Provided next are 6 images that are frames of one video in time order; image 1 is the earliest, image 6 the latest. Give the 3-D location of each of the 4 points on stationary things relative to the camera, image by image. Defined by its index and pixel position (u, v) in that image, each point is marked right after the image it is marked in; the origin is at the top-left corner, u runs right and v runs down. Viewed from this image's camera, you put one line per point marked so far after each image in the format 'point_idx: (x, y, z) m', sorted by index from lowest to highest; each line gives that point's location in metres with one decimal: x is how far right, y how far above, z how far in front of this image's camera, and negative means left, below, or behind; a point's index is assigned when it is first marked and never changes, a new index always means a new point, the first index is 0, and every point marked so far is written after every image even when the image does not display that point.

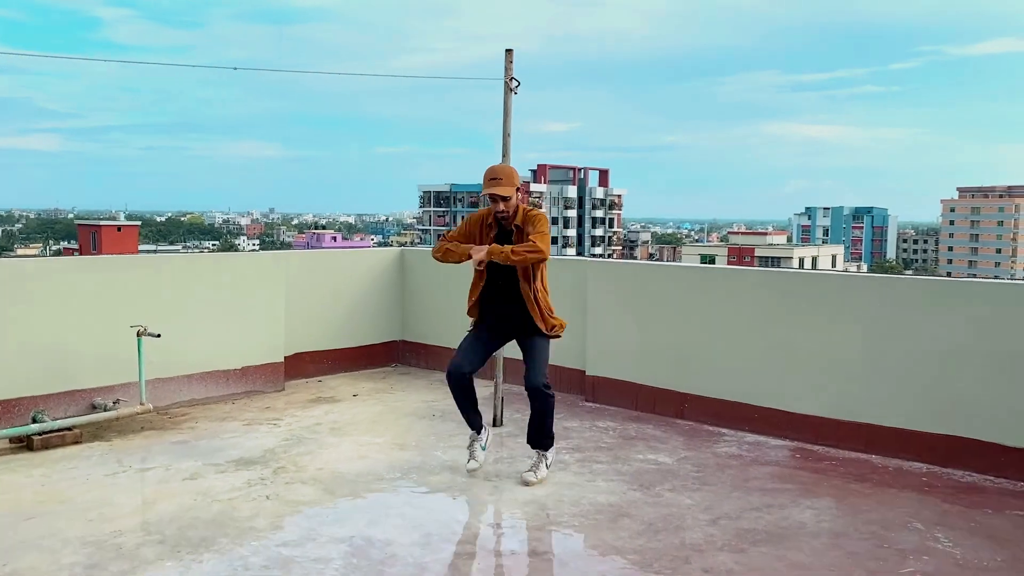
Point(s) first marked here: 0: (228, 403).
0: (-1.6, -0.6, +4.9) m
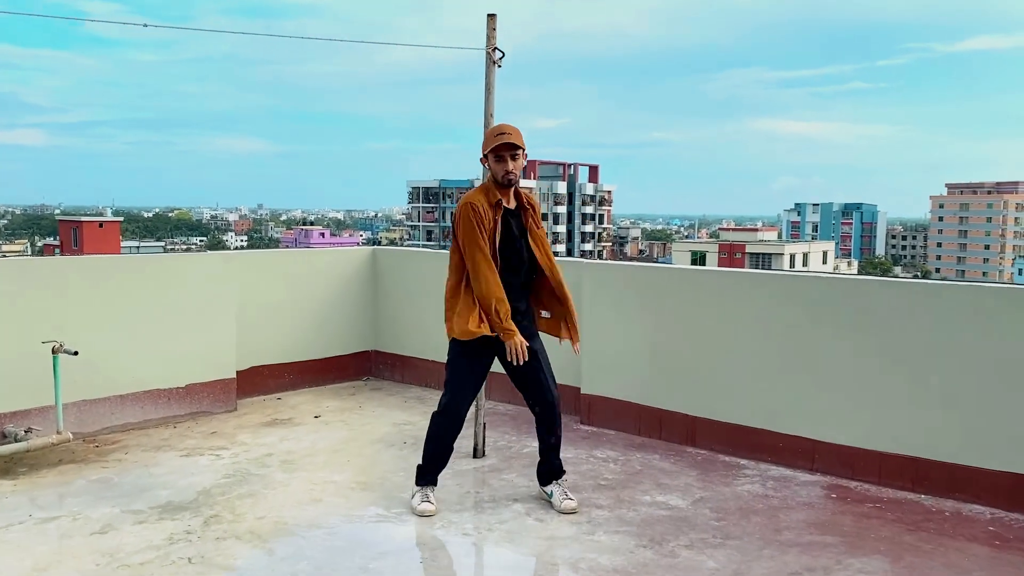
0: (-1.6, -0.7, +4.2) m
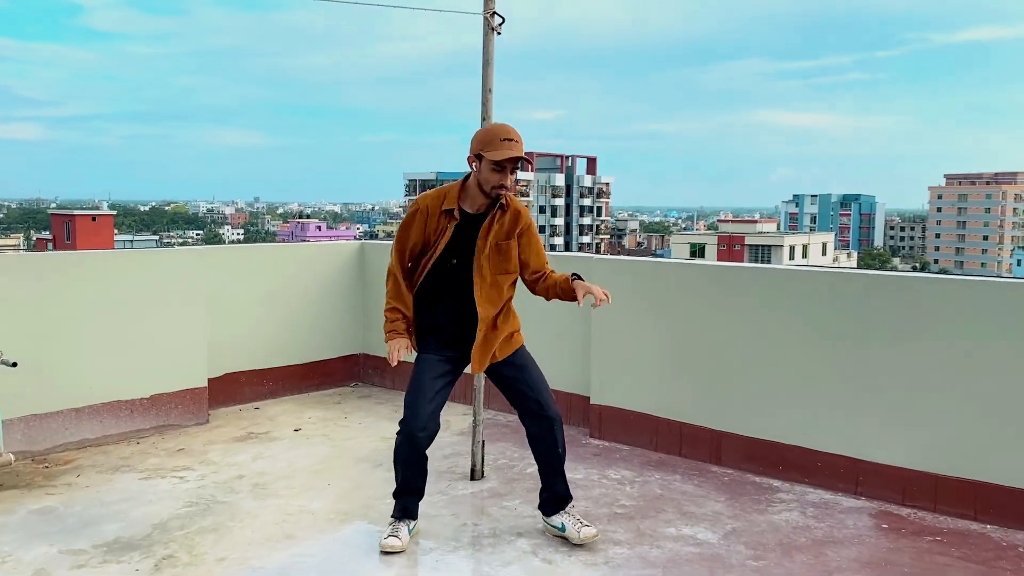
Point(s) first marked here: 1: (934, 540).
0: (-1.6, -0.7, +3.8) m
1: (+1.3, -0.8, +2.8) m
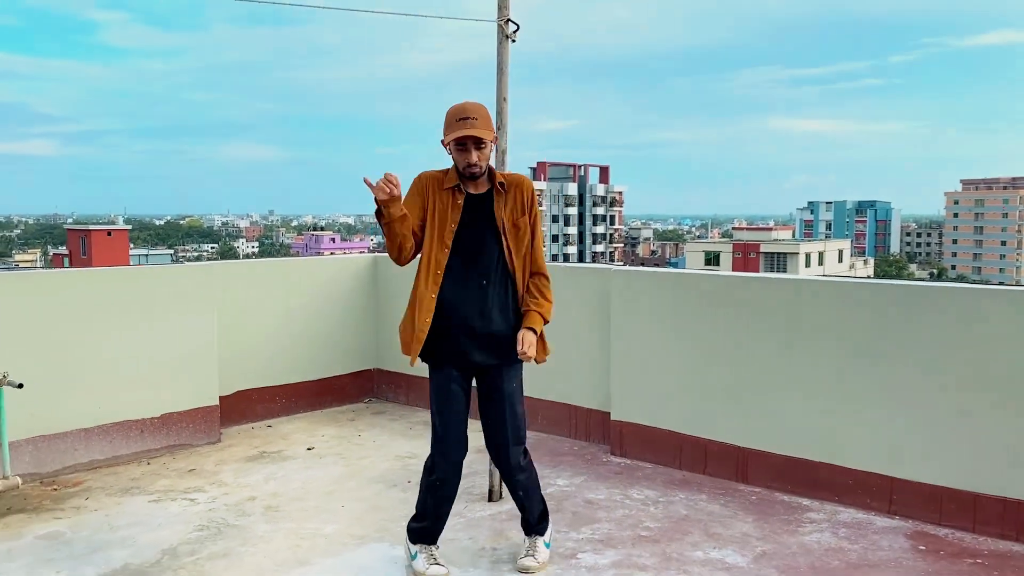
0: (-1.5, -0.7, +3.7) m
1: (+1.4, -0.8, +2.6) m
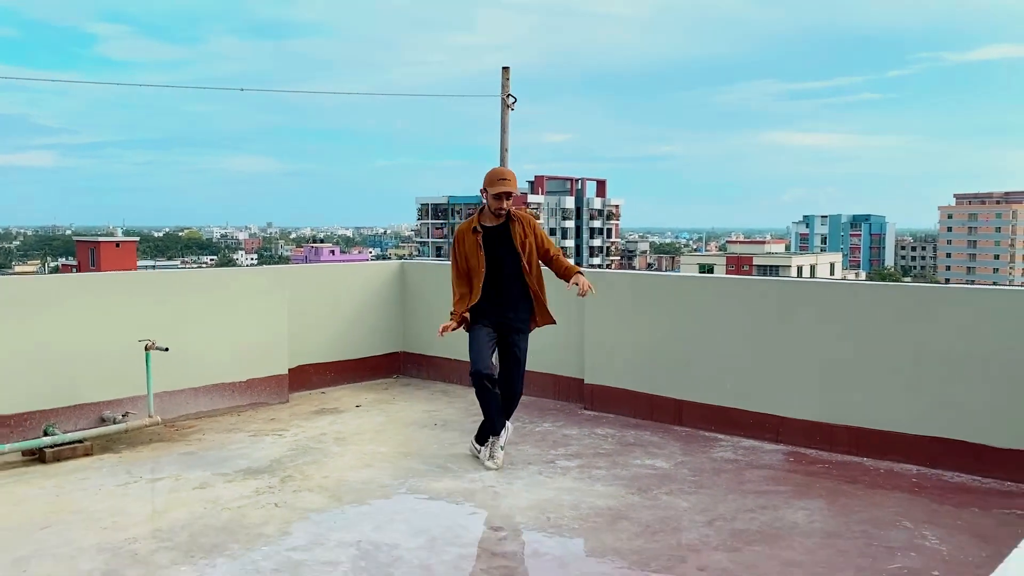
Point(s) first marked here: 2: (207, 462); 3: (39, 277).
0: (-1.6, -0.7, +5.0) m
1: (+1.4, -0.8, +3.9) m
2: (-1.4, -0.8, +4.1) m
3: (-2.3, +0.1, +4.3) m
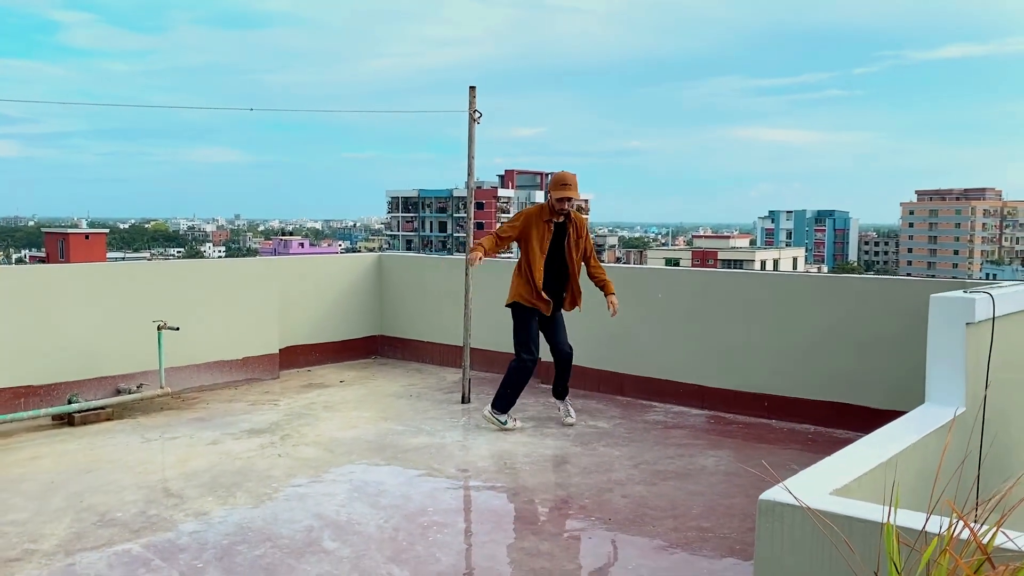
0: (-1.8, -0.6, +5.6) m
1: (+1.2, -0.7, +4.7) m
2: (-1.6, -0.7, +4.7) m
3: (-2.5, +0.1, +4.9) m
